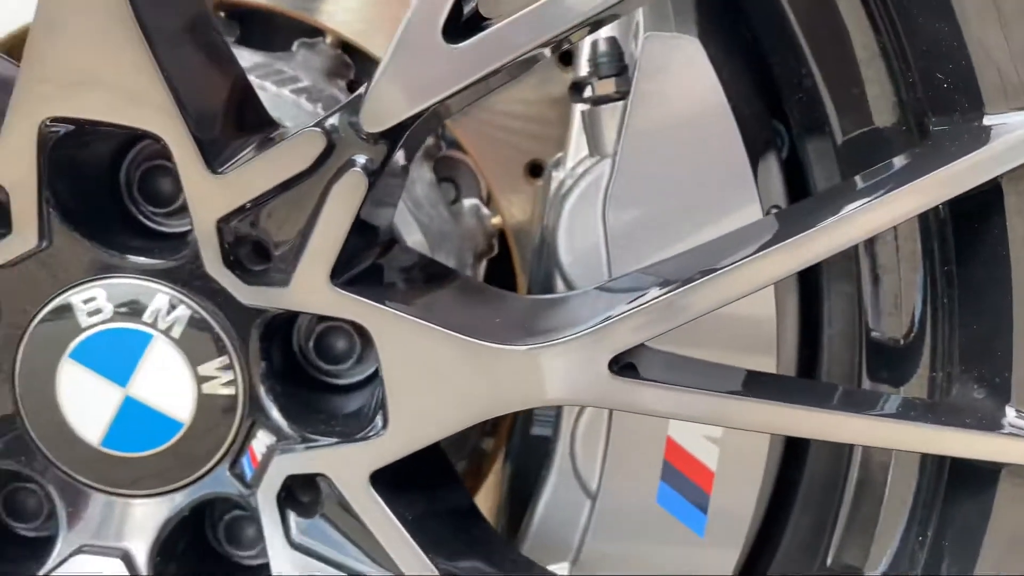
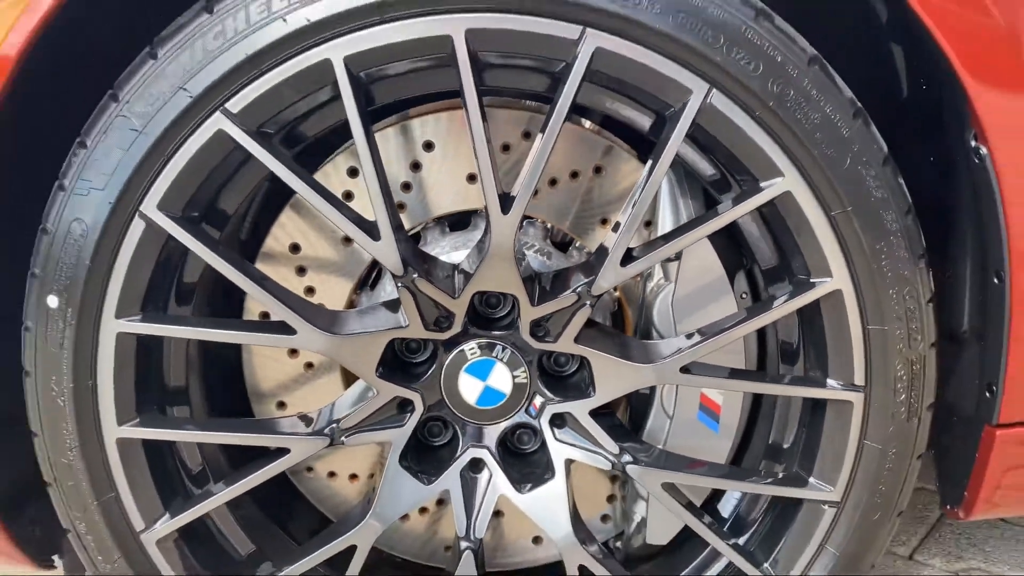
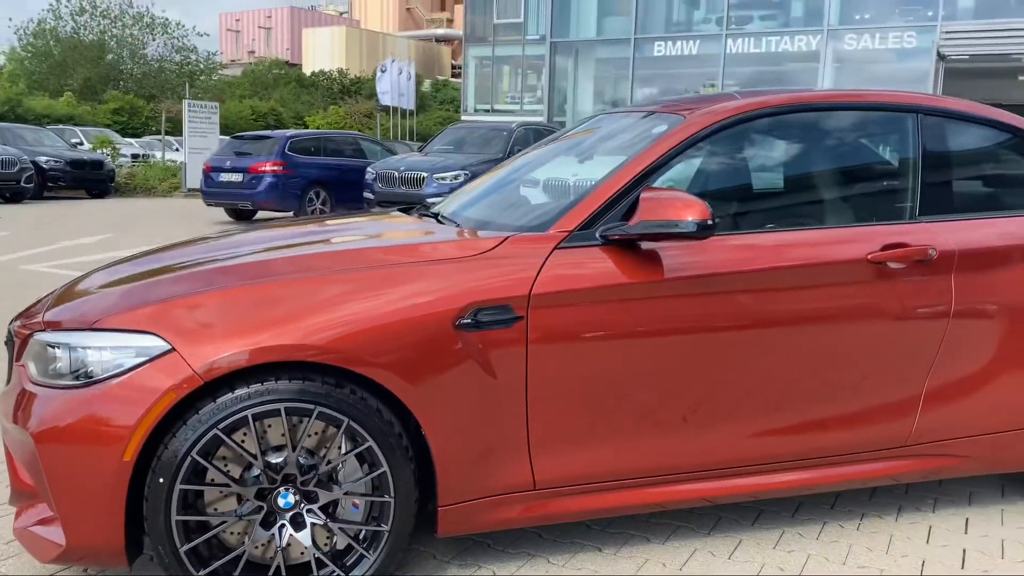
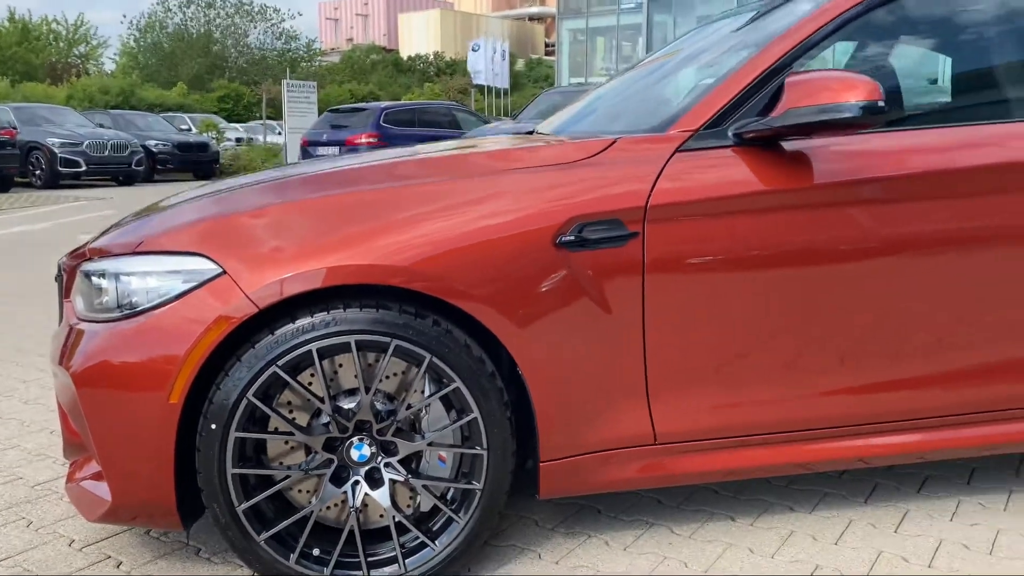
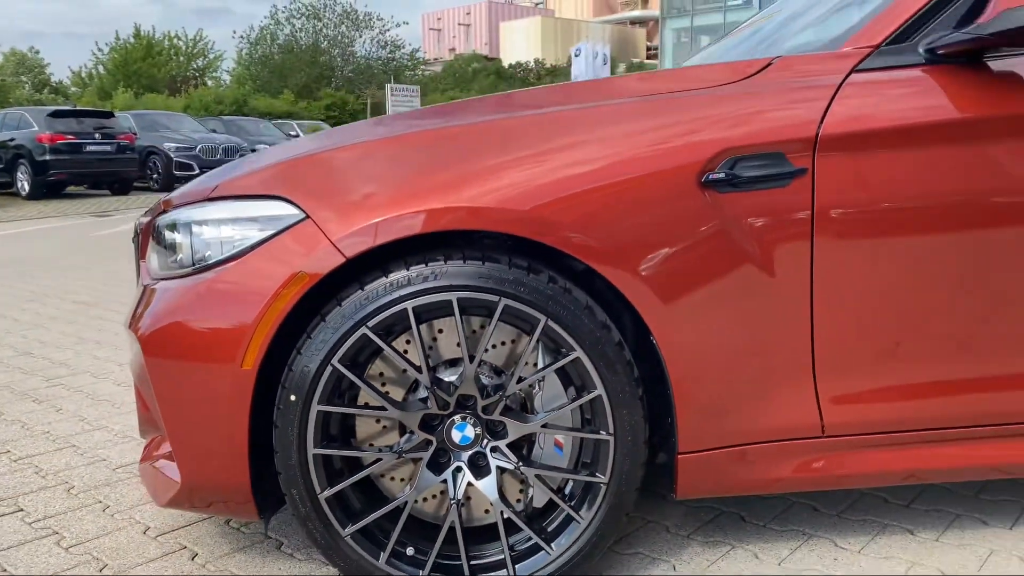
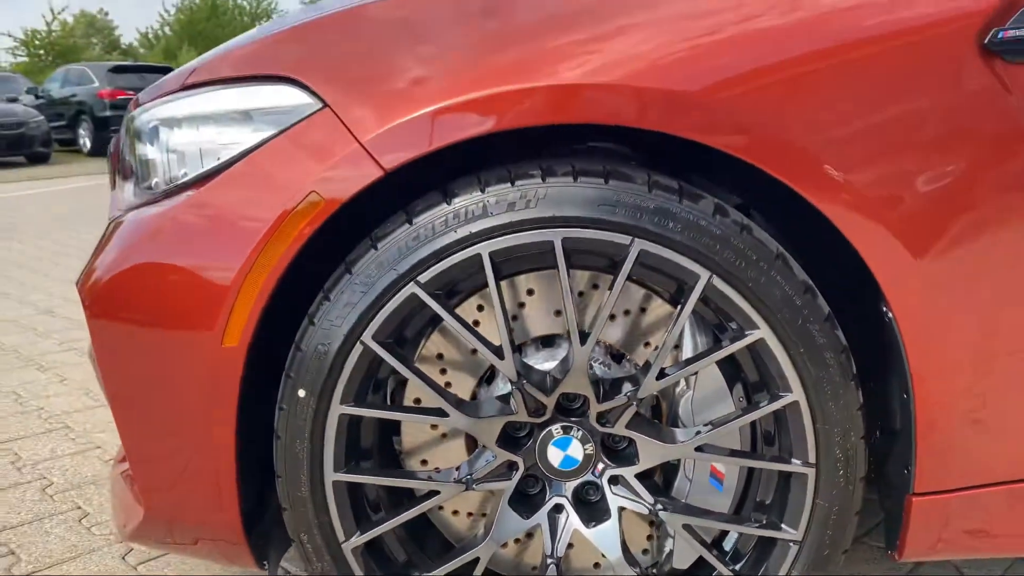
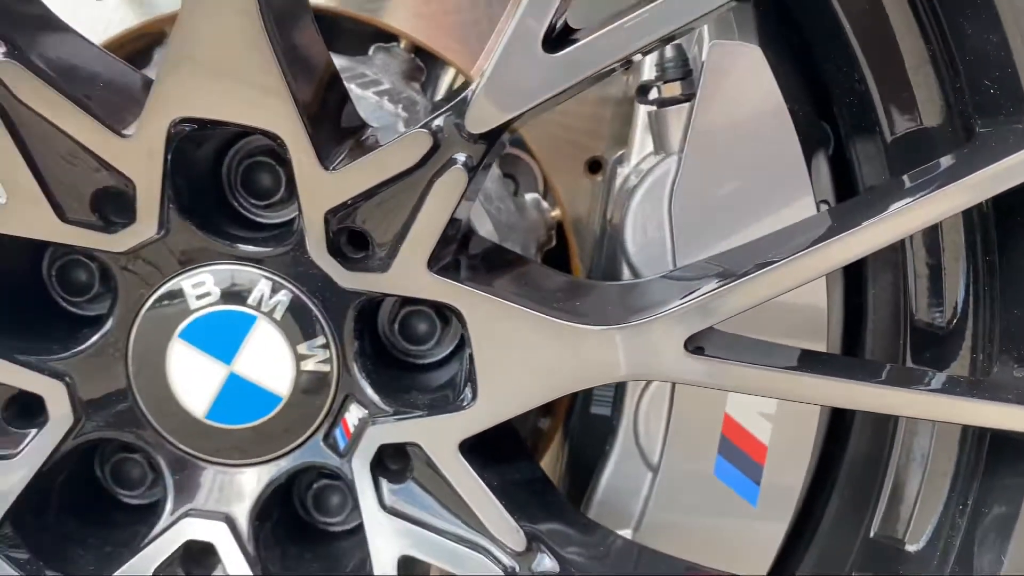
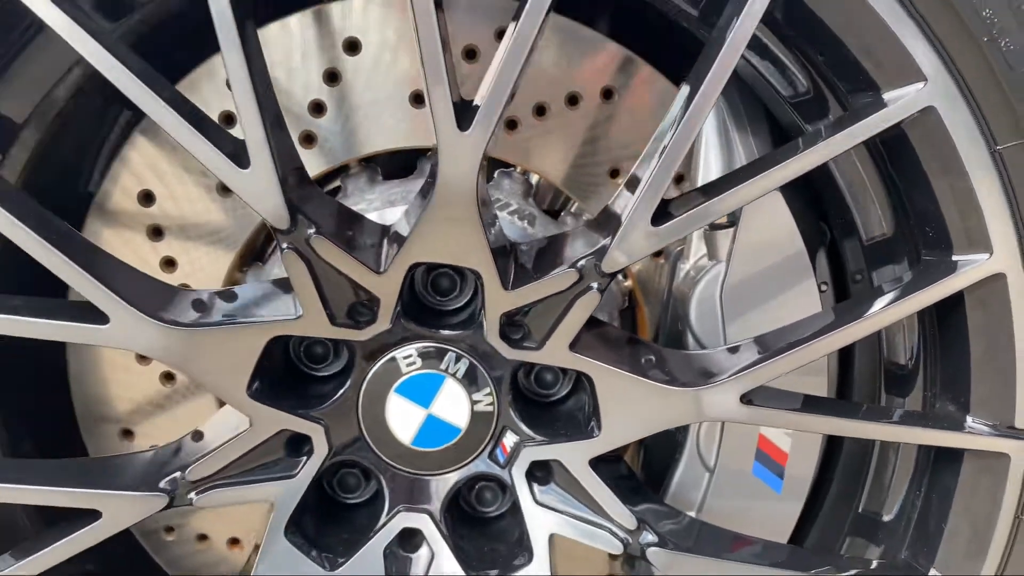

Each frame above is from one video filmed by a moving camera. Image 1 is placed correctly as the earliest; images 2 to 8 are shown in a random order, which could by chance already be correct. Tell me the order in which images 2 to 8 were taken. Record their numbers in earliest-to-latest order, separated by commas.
7, 8, 2, 6, 5, 4, 3
